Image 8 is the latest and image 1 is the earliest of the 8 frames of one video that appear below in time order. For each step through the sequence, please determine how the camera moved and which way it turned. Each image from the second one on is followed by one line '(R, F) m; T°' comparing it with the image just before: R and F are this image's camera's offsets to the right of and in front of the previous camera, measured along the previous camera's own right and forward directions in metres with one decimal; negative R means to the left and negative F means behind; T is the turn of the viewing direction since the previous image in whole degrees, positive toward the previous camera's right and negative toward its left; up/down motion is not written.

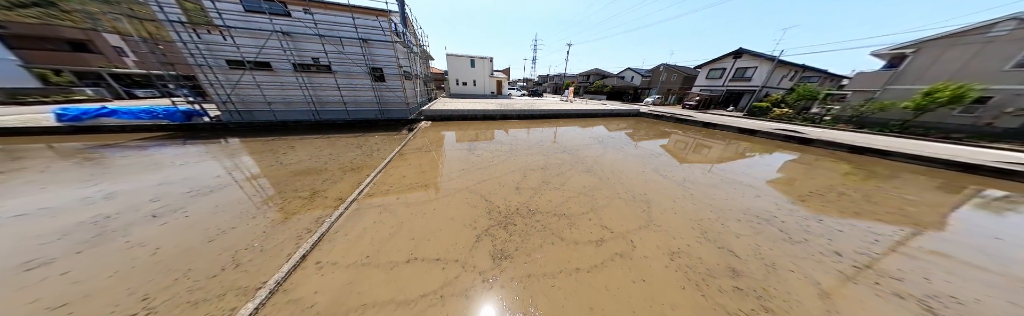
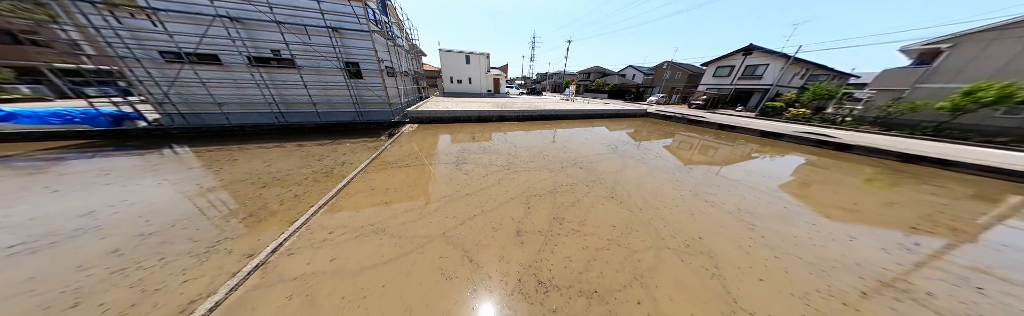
(0.0, +0.8) m; +1°
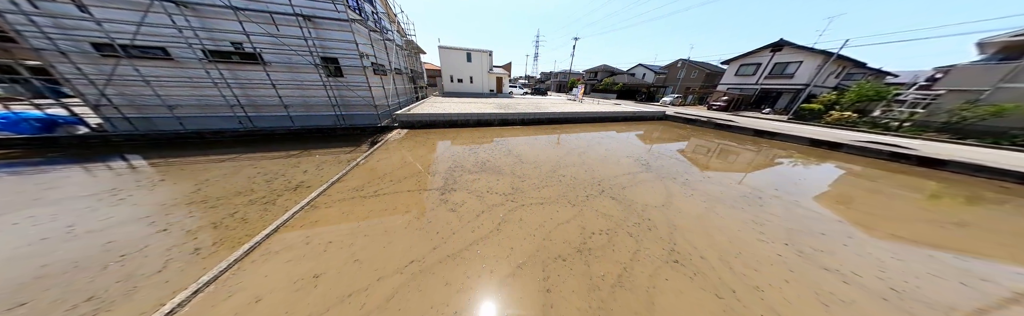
(-0.1, +0.9) m; -1°
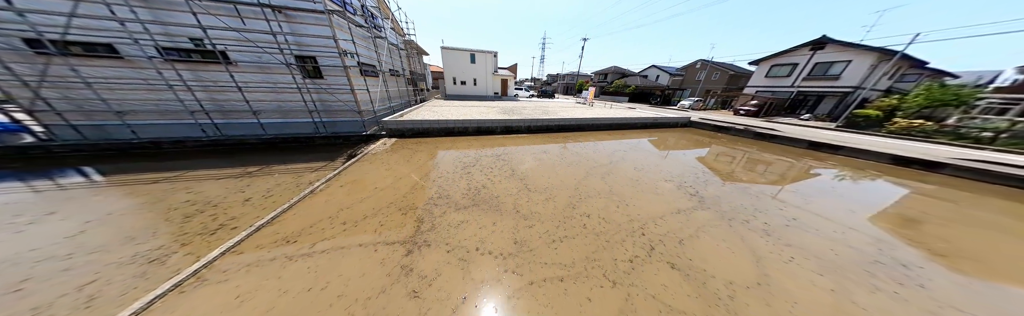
(0.0, +0.8) m; -2°
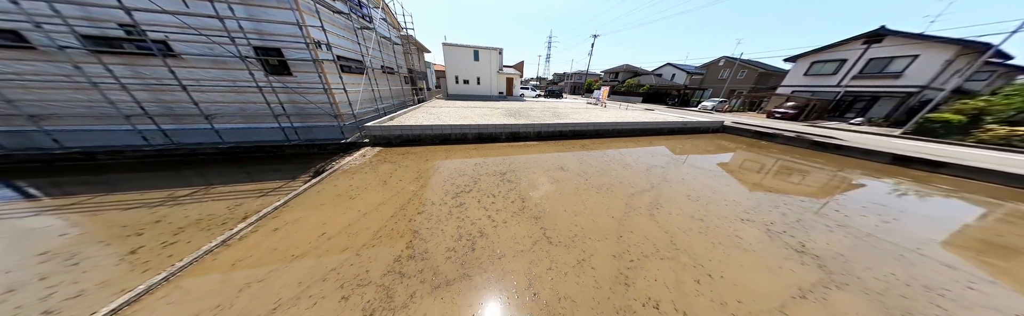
(-0.1, +0.9) m; -1°
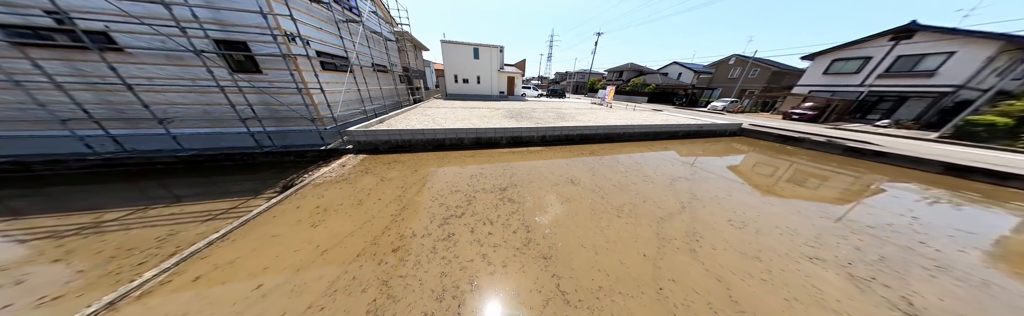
(0.0, +0.5) m; 0°
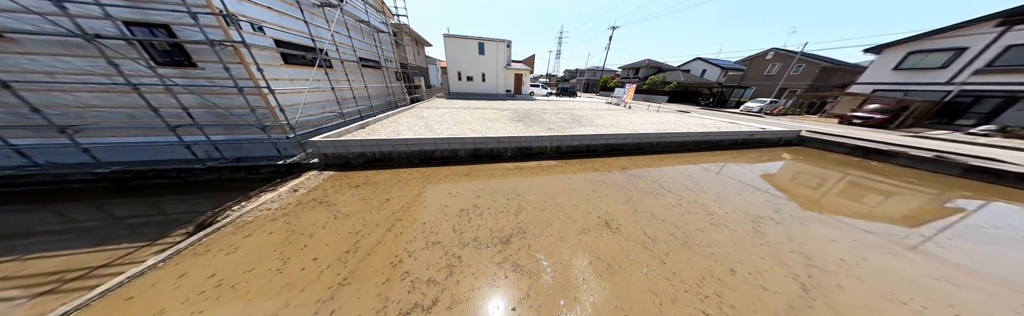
(0.0, +0.9) m; -2°
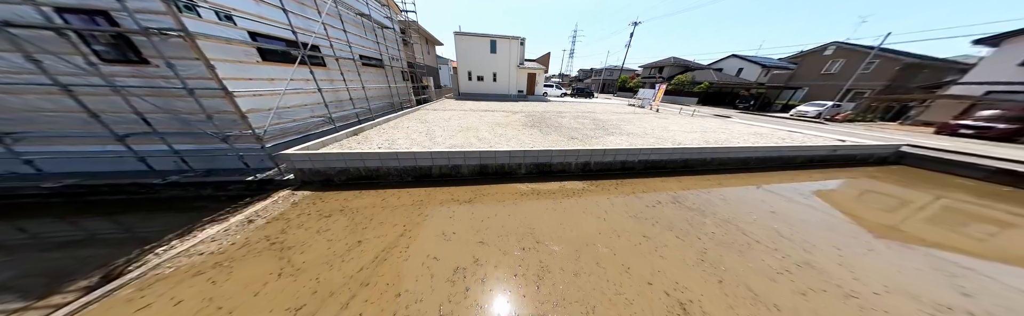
(-0.1, +0.7) m; -3°
